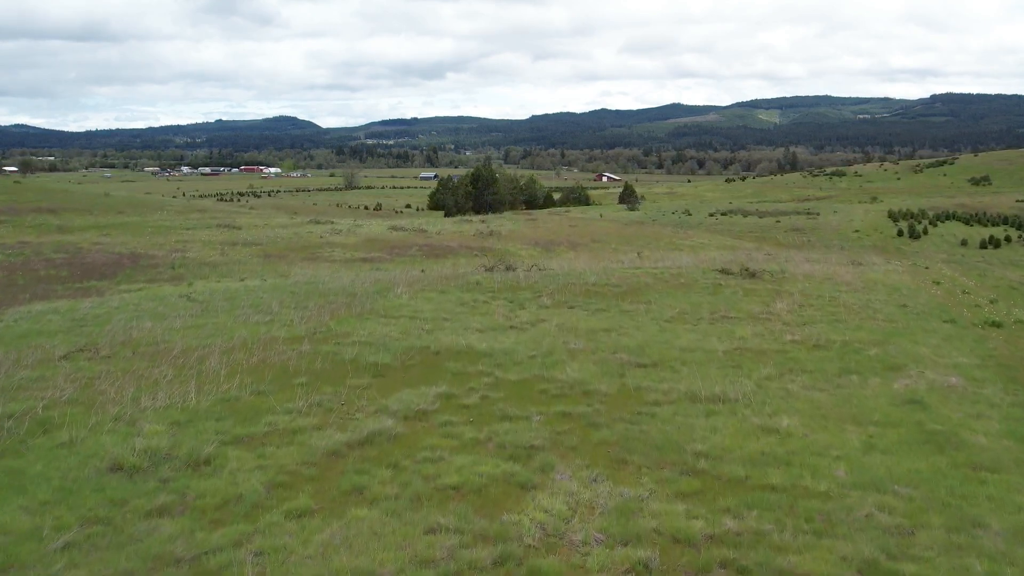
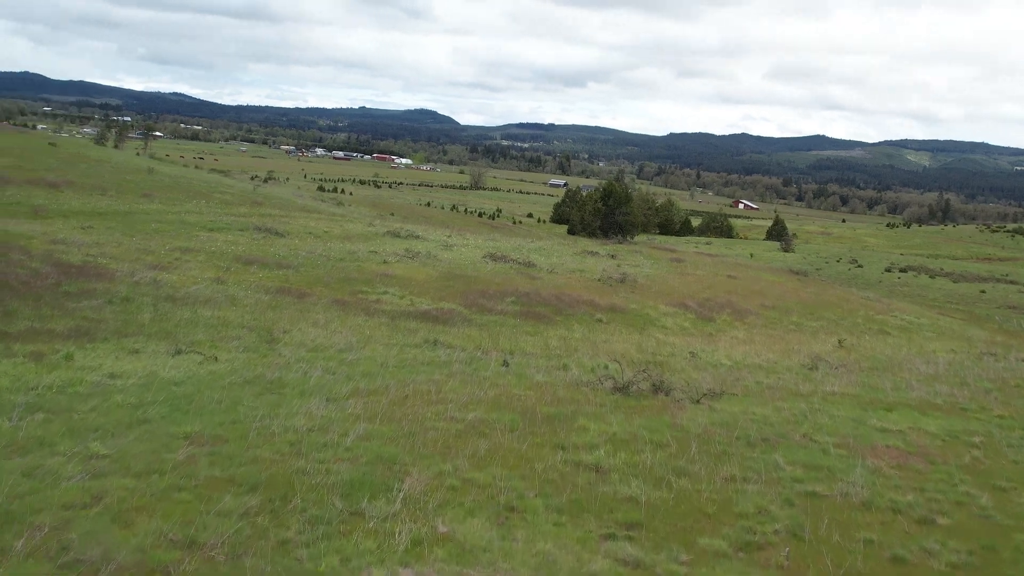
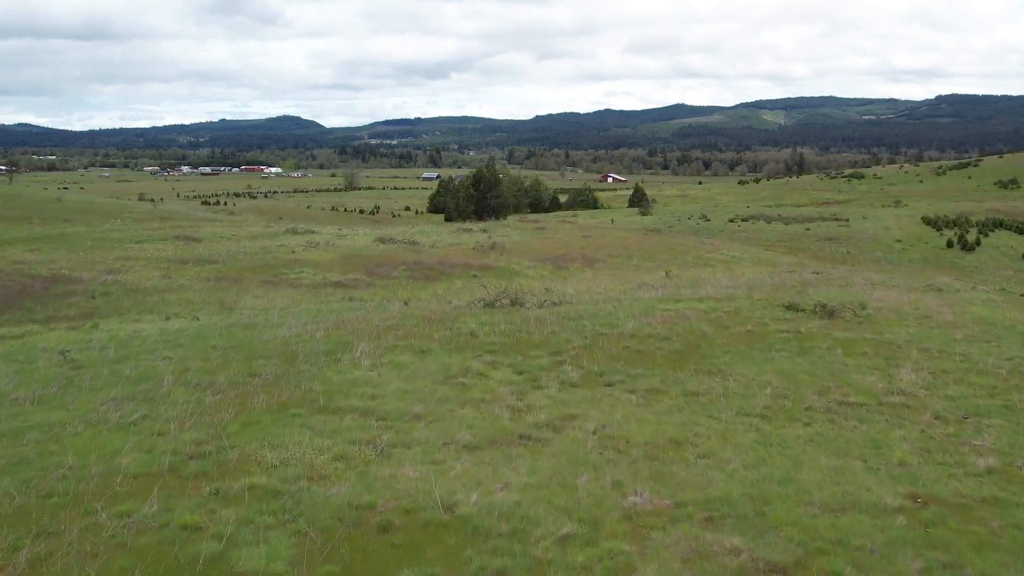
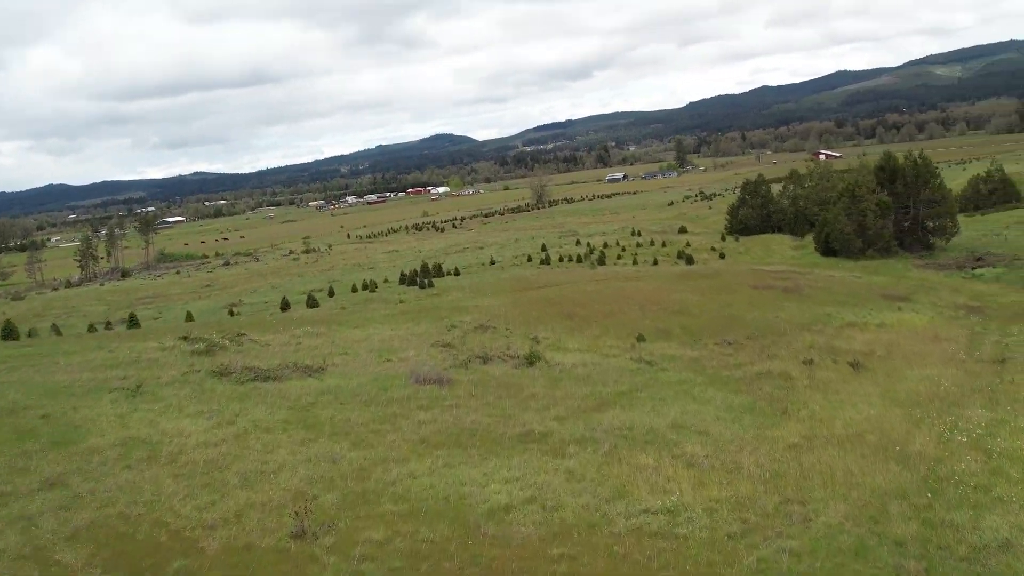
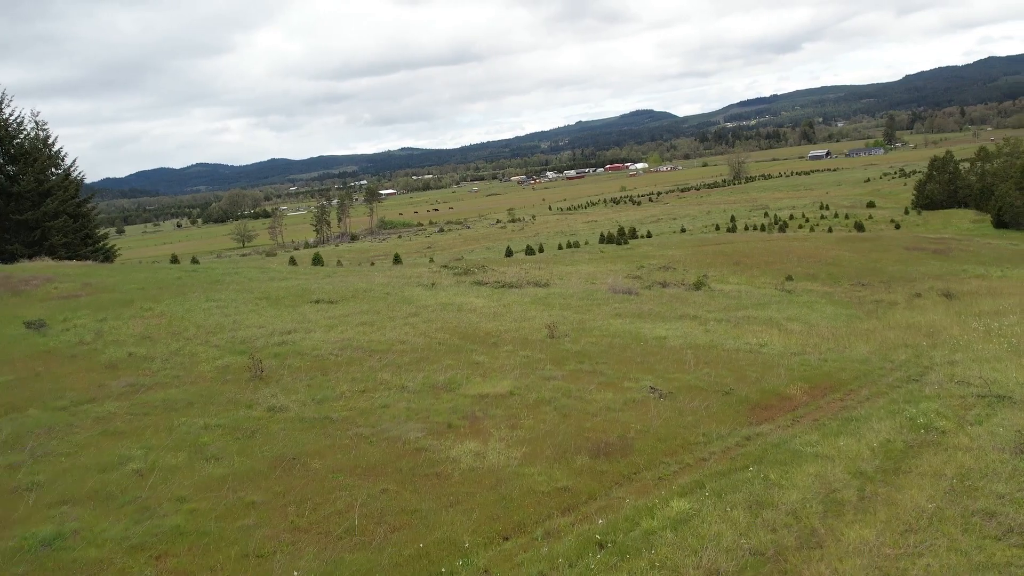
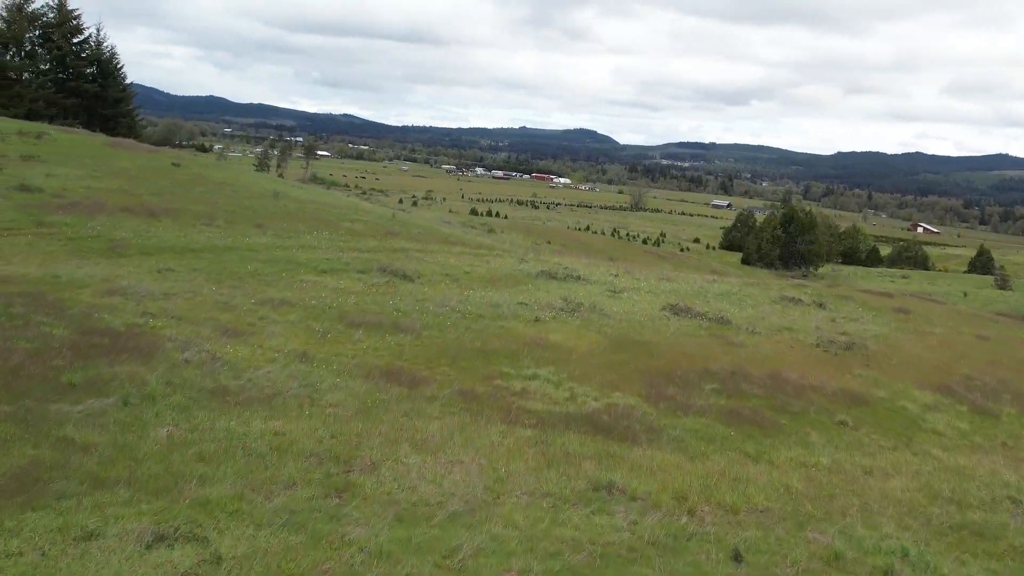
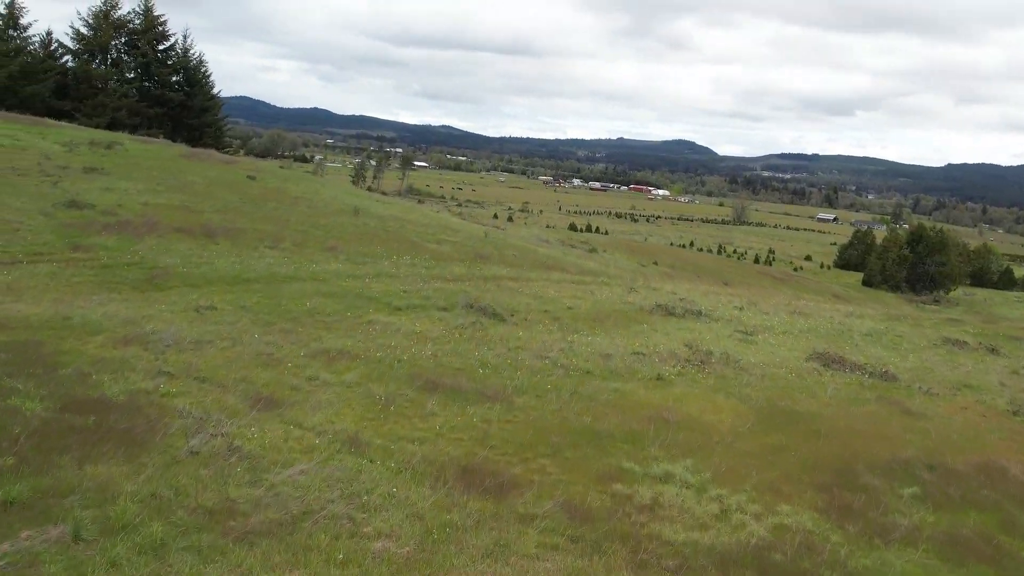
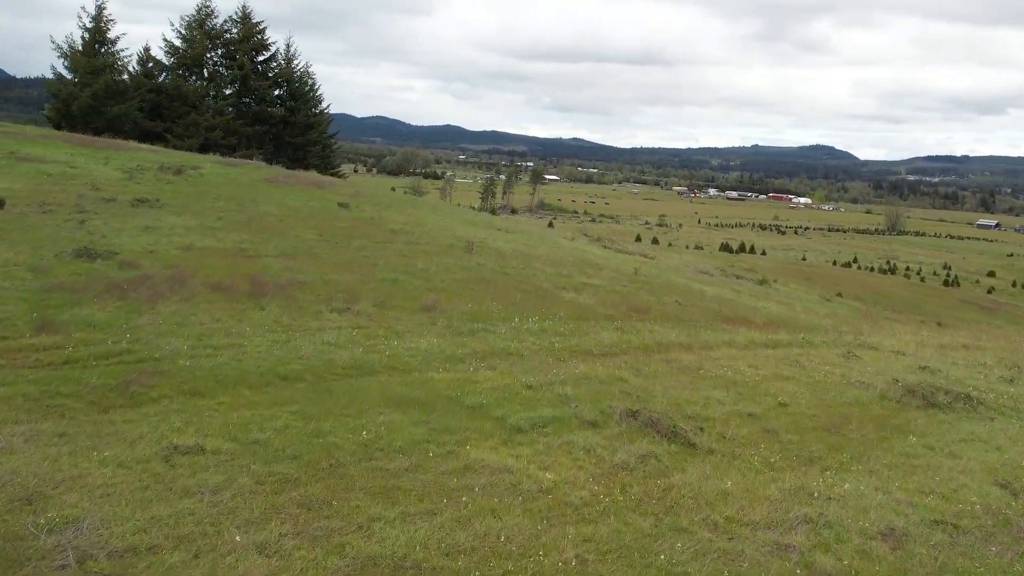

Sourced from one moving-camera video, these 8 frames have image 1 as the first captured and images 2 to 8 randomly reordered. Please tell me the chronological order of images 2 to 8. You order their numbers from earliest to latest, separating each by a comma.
3, 2, 6, 7, 8, 5, 4
